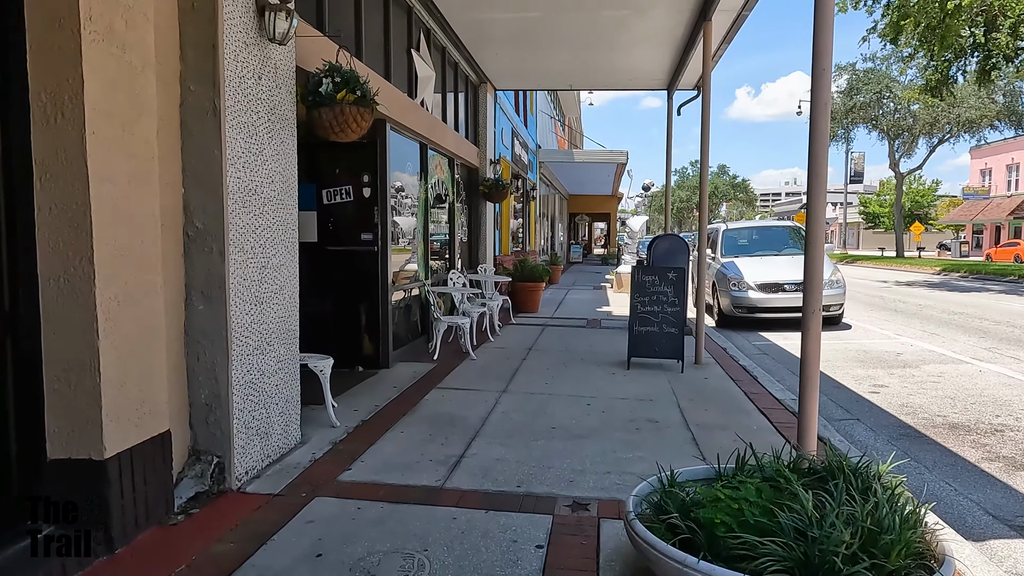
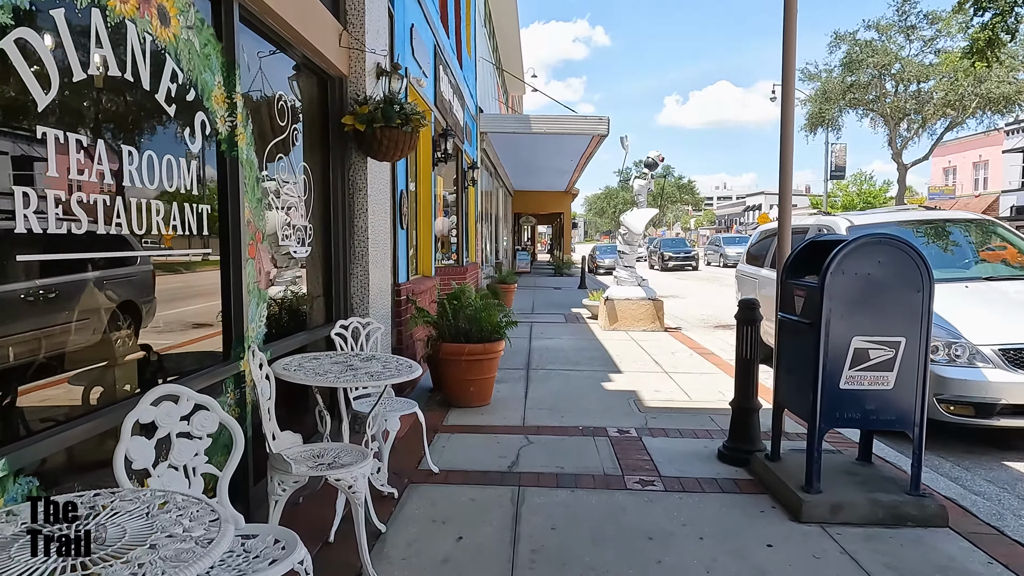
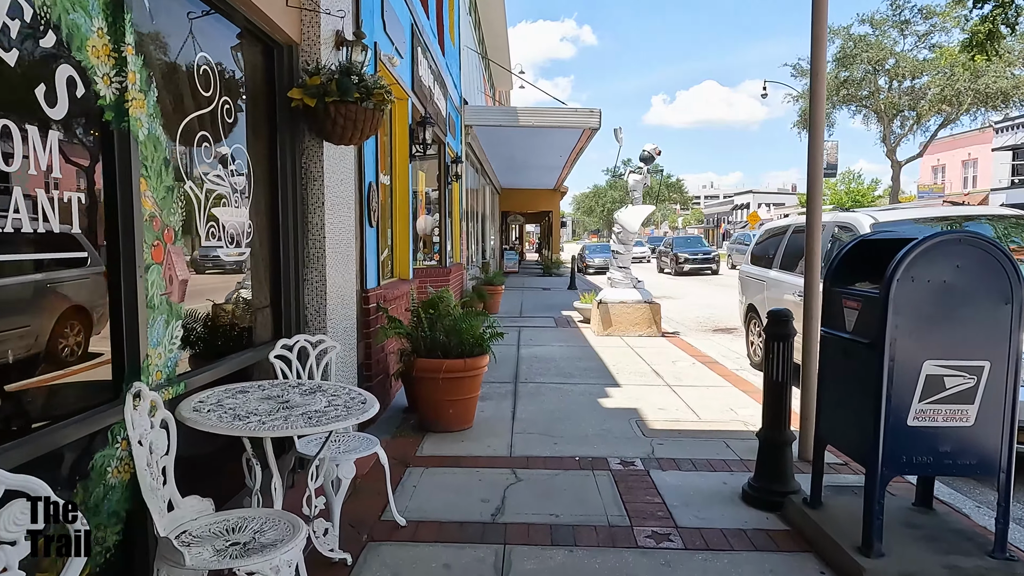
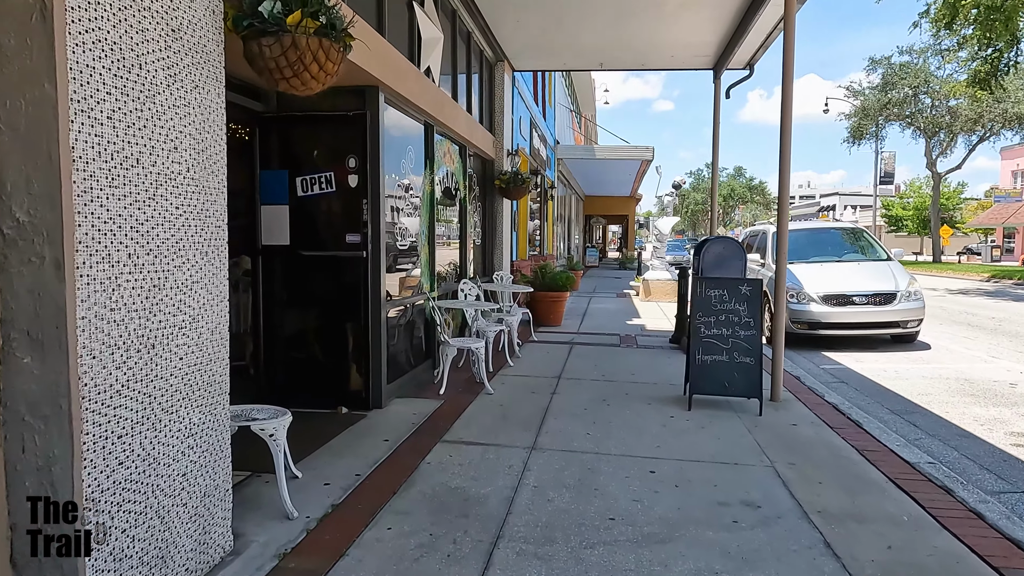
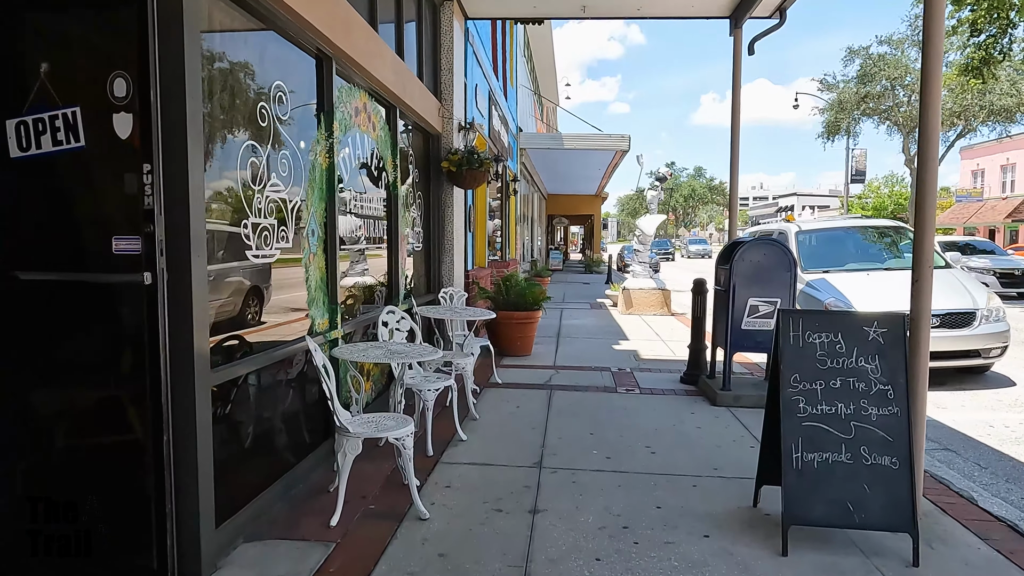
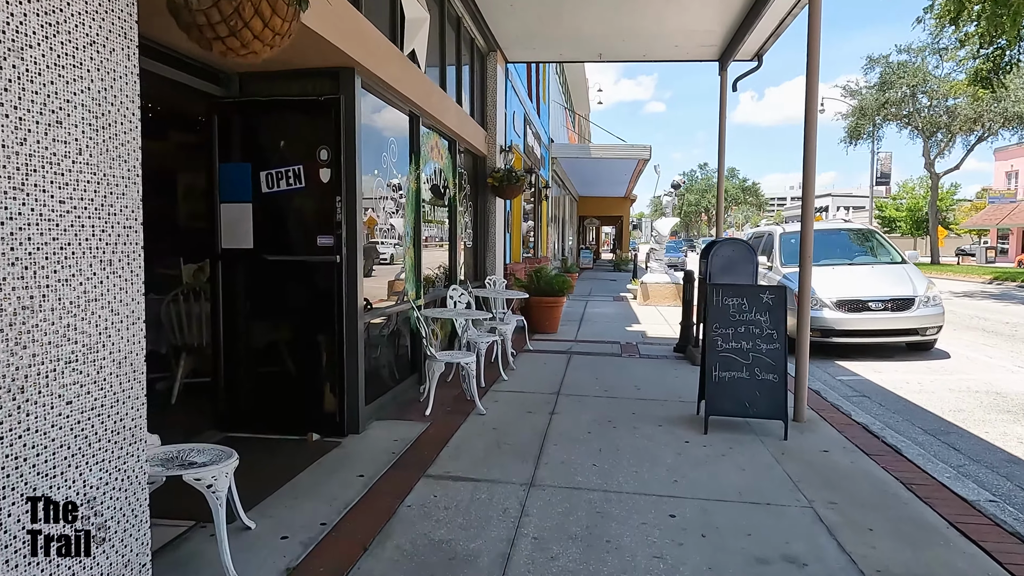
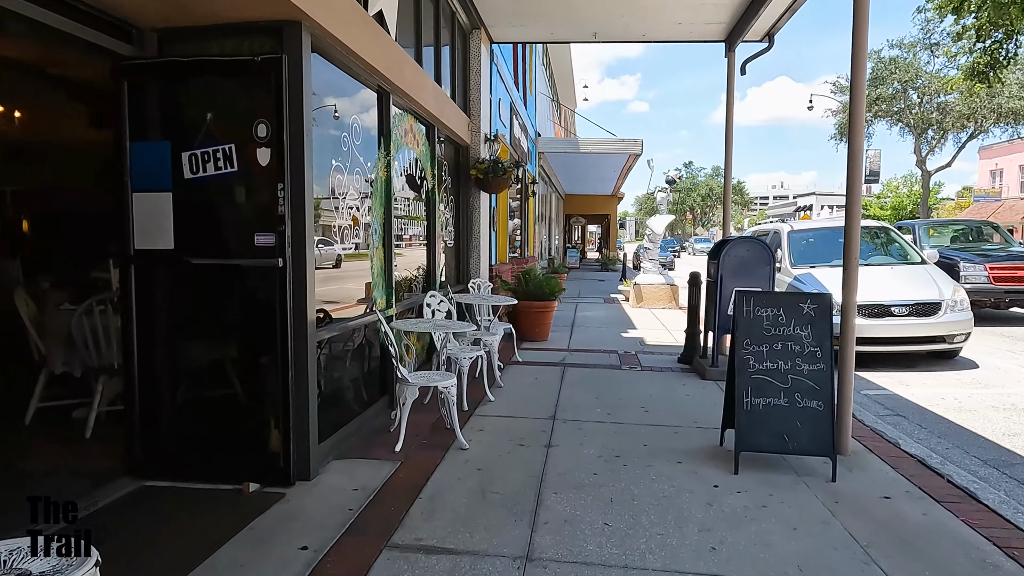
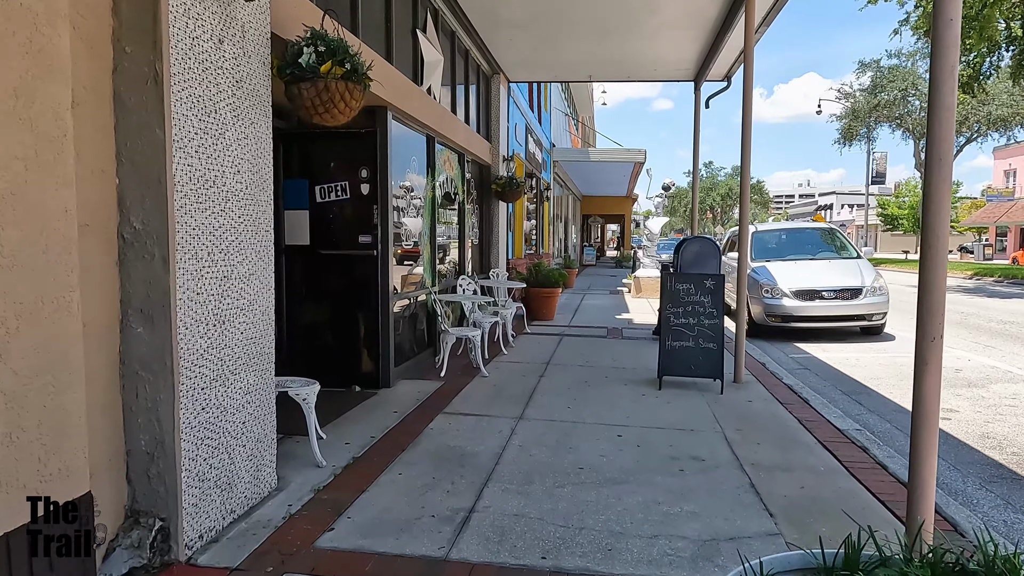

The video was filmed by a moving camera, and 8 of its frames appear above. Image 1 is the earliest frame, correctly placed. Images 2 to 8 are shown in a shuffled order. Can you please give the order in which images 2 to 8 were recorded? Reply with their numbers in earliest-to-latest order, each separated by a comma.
8, 4, 6, 7, 5, 2, 3
